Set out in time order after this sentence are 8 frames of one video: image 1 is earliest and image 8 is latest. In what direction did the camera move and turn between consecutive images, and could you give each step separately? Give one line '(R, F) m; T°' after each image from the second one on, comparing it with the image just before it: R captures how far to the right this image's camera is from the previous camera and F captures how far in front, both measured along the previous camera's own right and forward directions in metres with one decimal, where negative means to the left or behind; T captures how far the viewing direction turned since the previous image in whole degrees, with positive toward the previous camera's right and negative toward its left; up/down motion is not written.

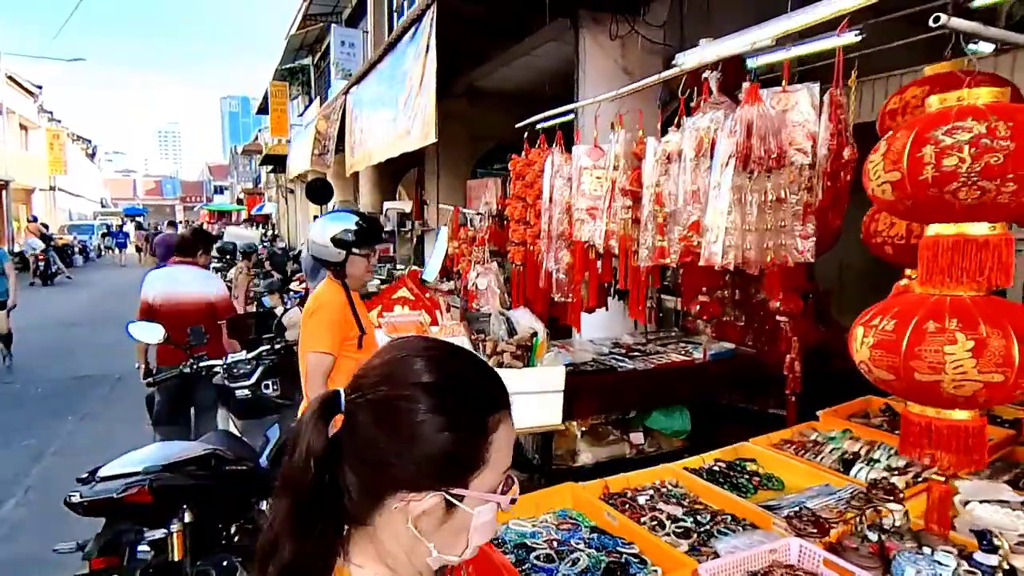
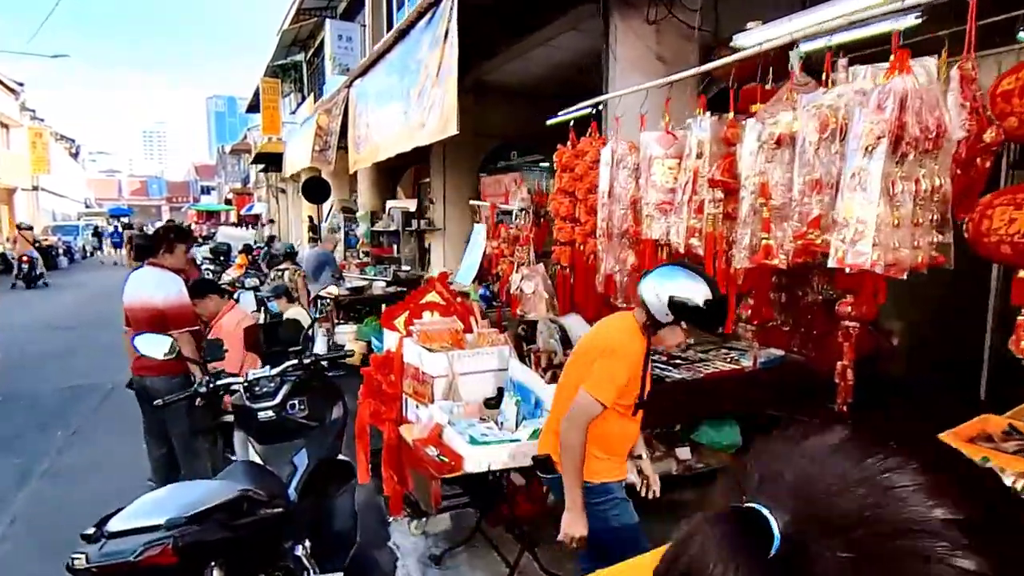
(-0.3, +0.4) m; +1°
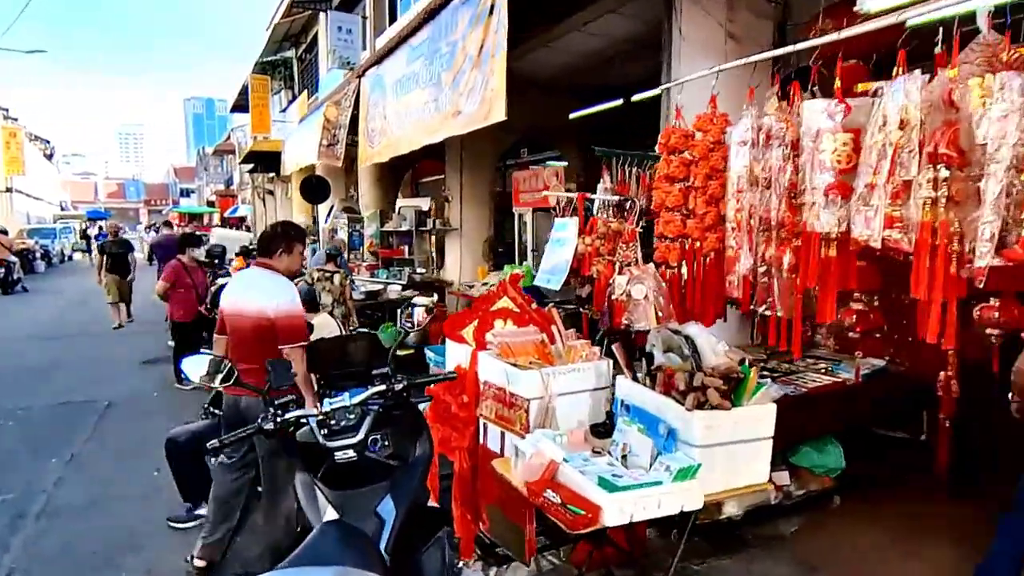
(-0.5, +0.5) m; +2°
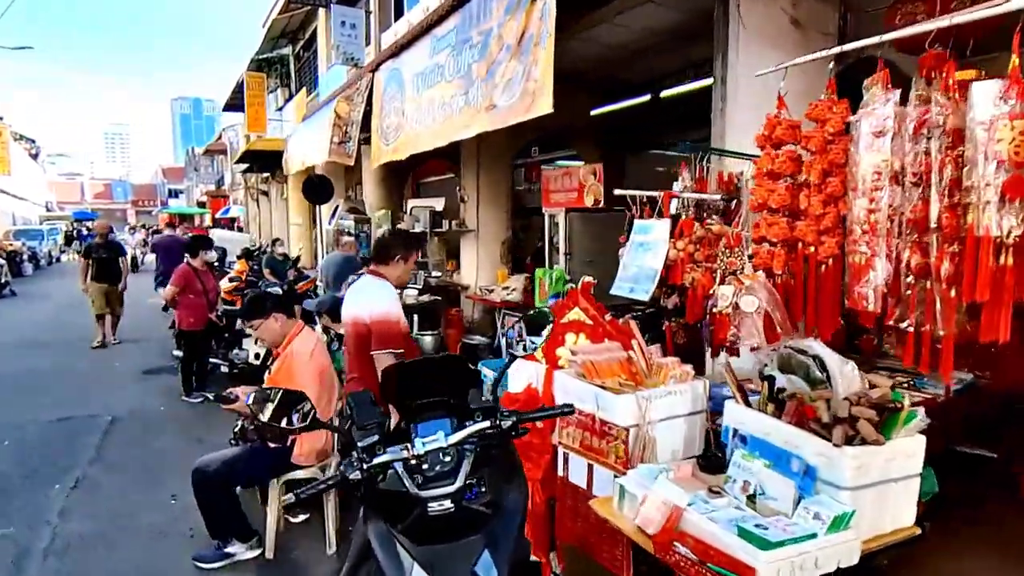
(-0.4, +0.3) m; +1°
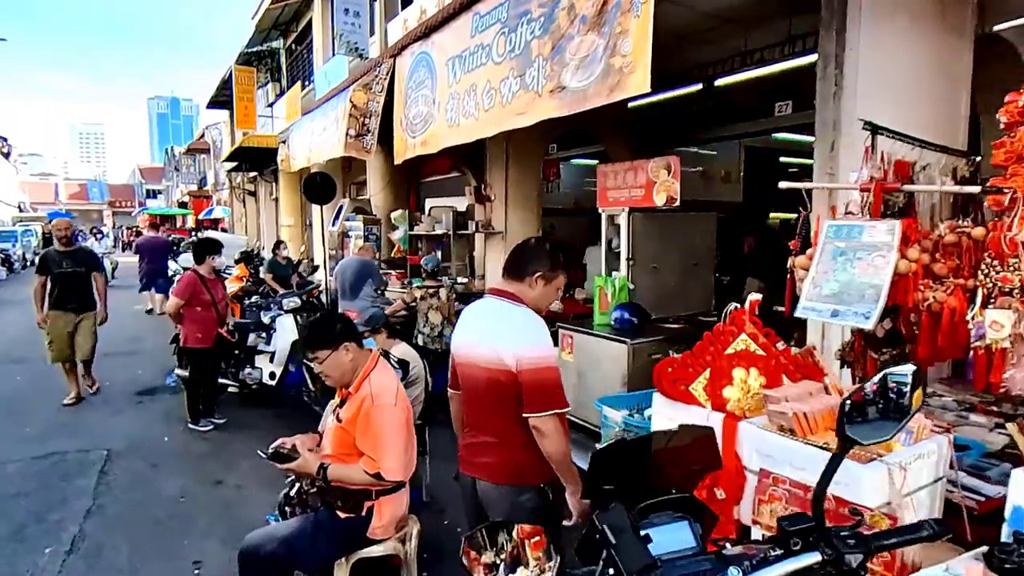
(-0.6, +0.7) m; +2°
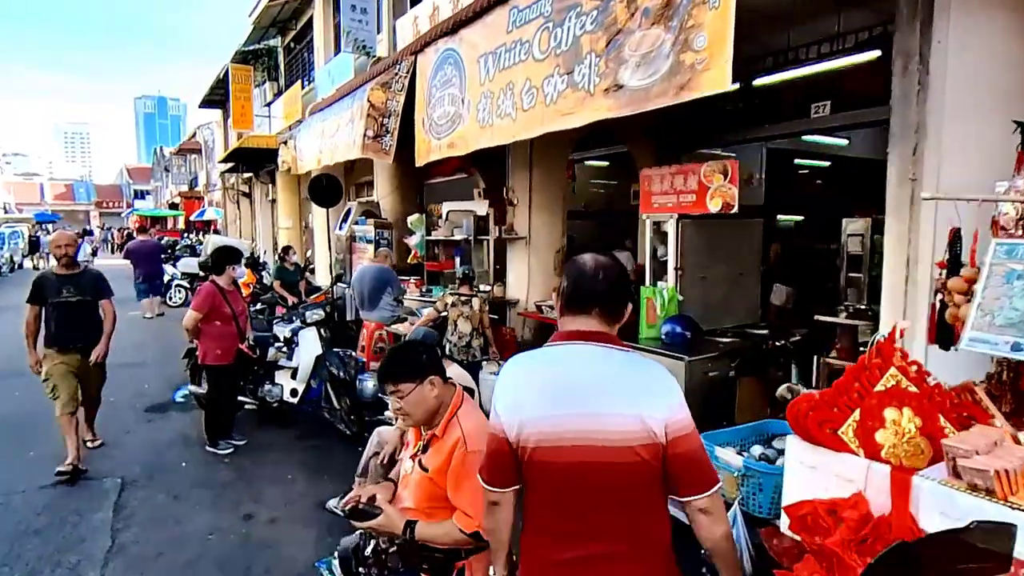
(-0.4, +0.3) m; +1°
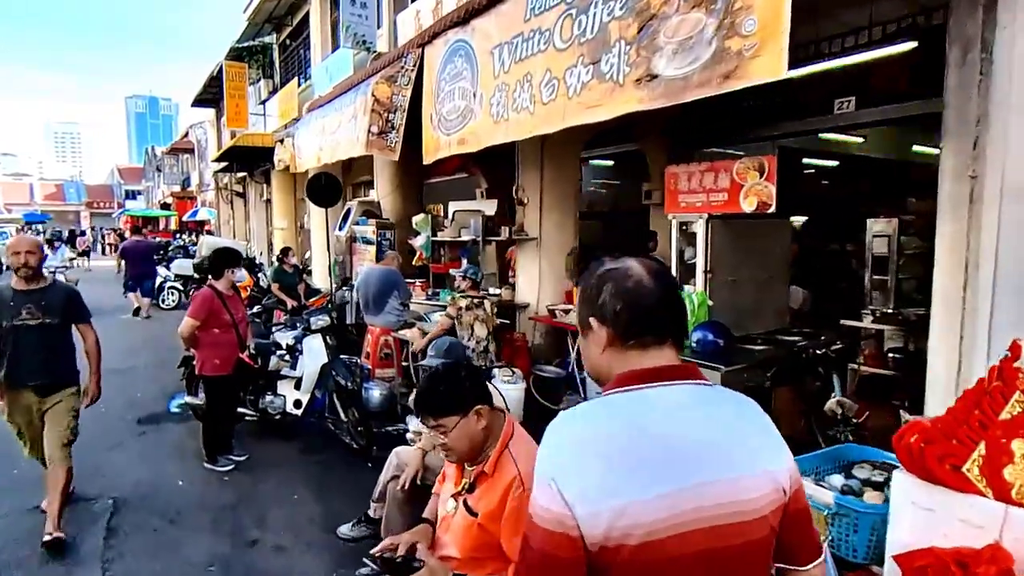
(-0.2, +0.3) m; +1°
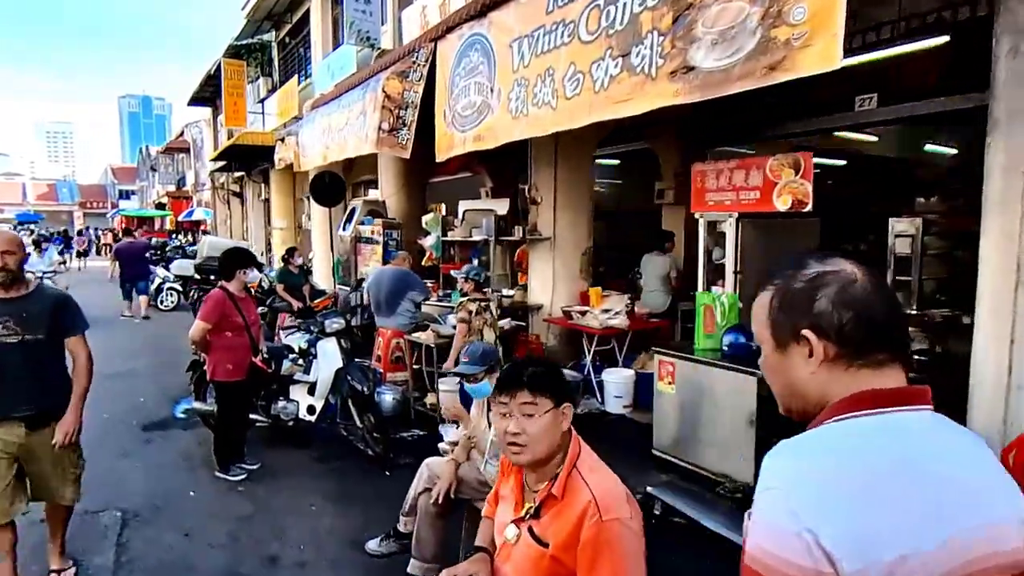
(-0.2, +0.2) m; 0°
